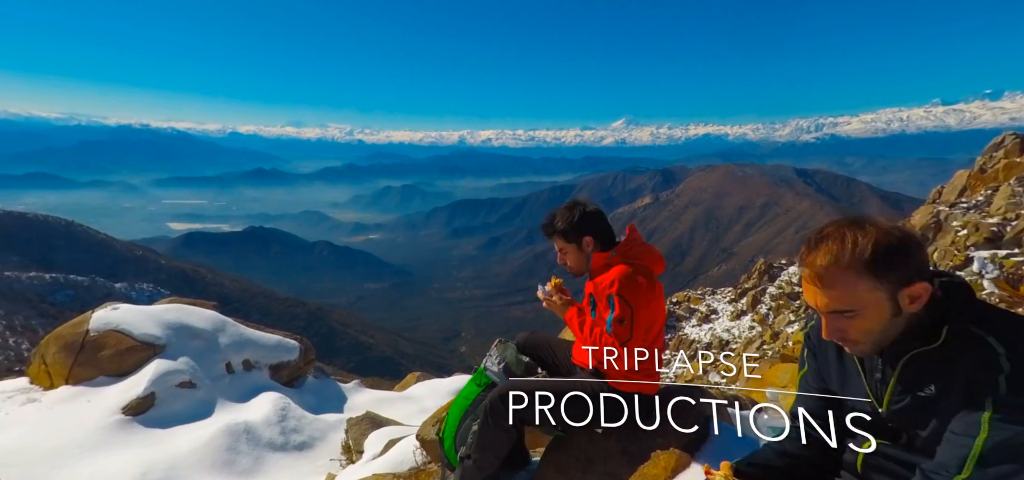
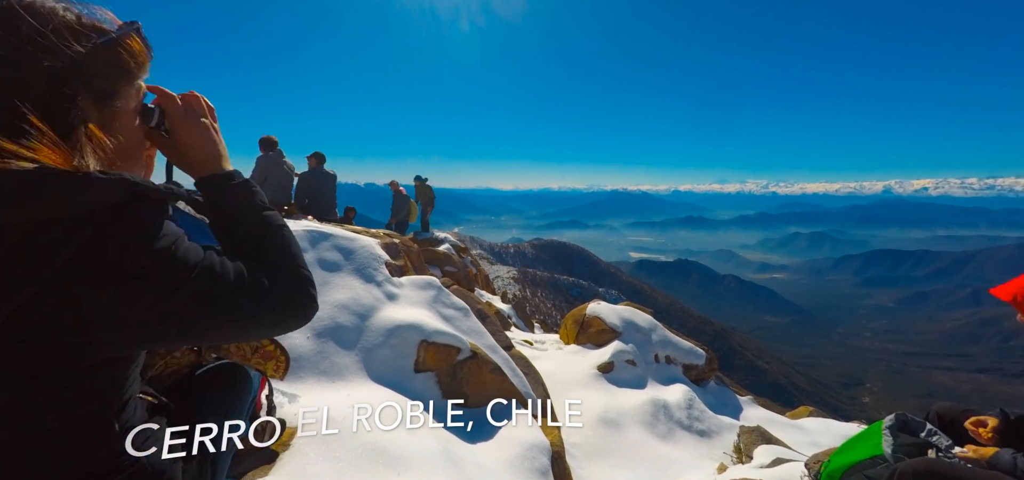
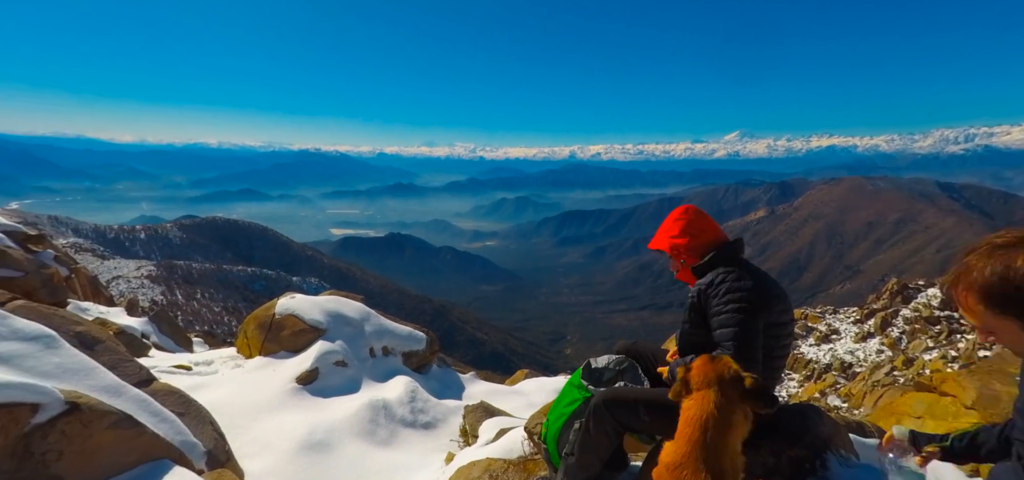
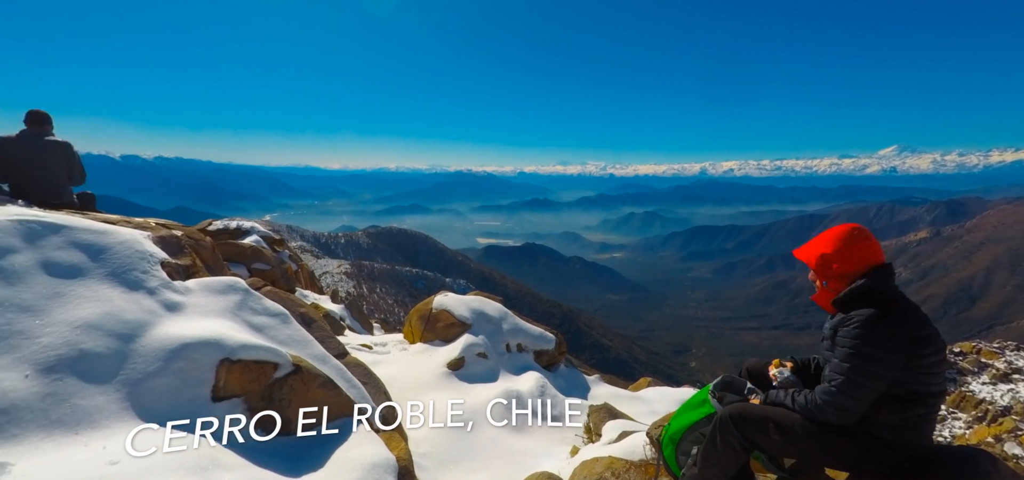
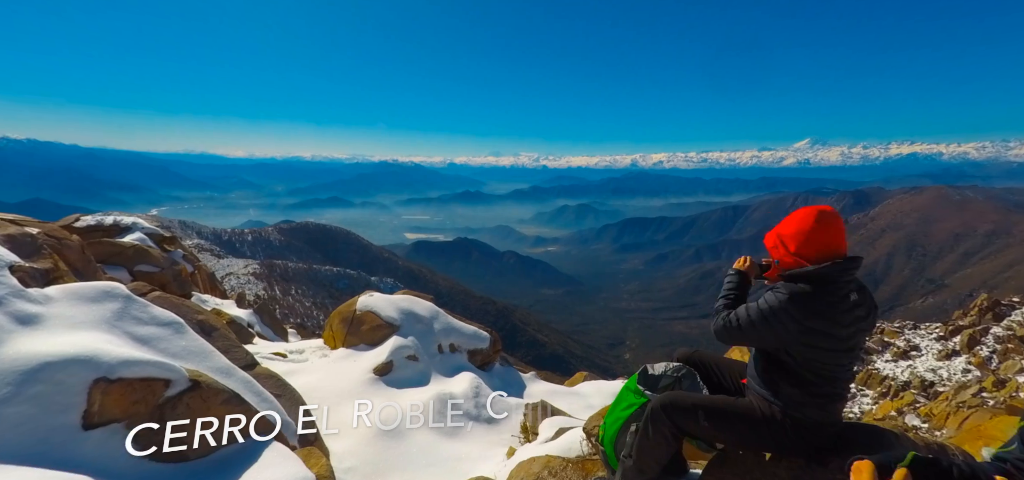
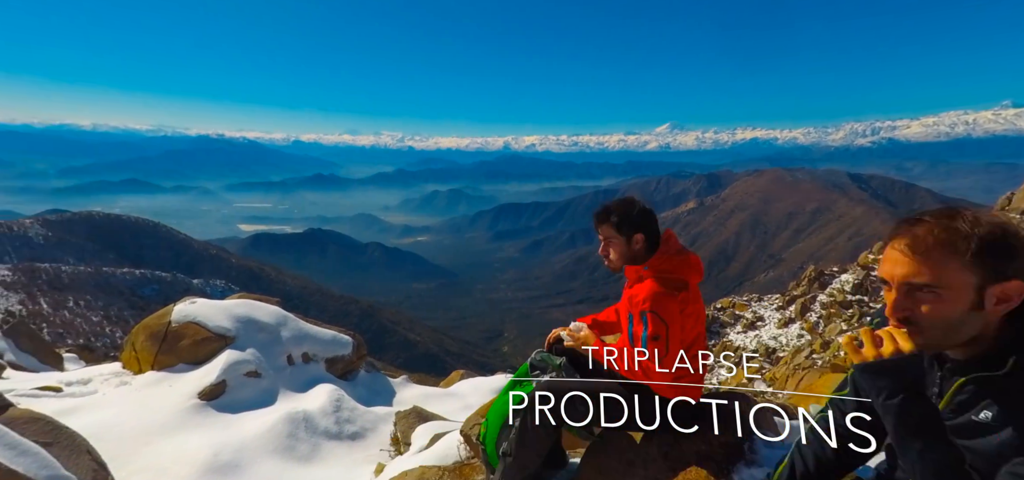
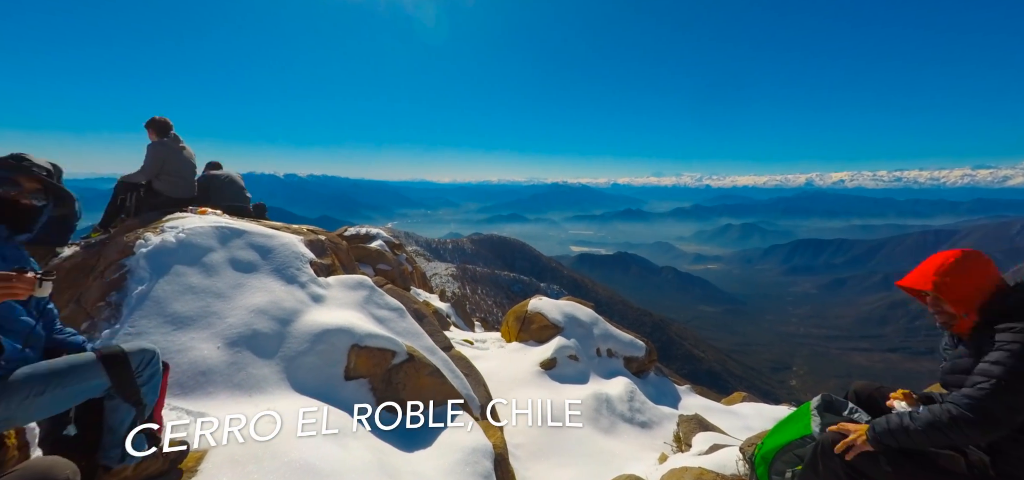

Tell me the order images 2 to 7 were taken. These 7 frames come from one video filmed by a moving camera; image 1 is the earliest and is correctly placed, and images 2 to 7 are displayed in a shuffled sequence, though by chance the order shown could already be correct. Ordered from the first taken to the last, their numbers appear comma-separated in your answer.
6, 3, 5, 4, 7, 2
